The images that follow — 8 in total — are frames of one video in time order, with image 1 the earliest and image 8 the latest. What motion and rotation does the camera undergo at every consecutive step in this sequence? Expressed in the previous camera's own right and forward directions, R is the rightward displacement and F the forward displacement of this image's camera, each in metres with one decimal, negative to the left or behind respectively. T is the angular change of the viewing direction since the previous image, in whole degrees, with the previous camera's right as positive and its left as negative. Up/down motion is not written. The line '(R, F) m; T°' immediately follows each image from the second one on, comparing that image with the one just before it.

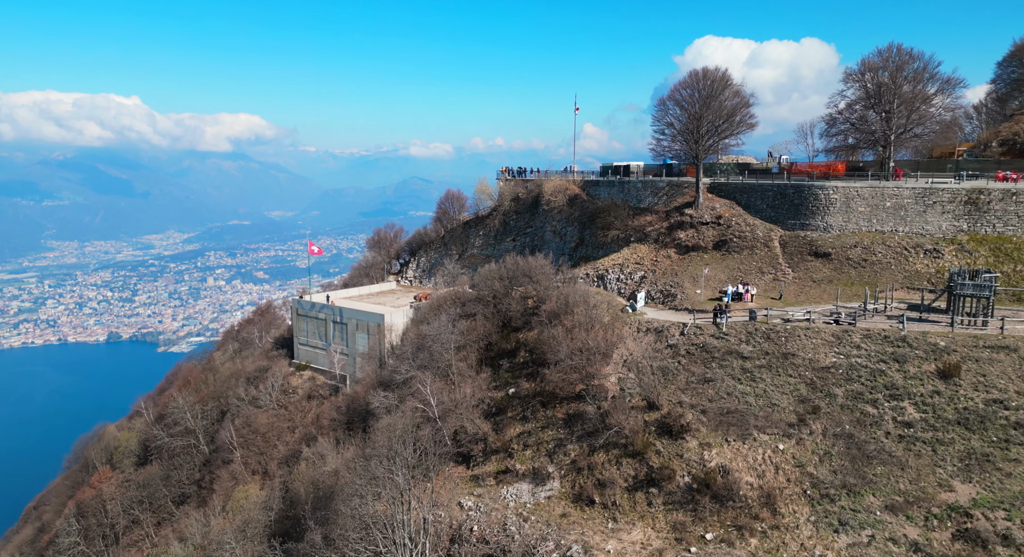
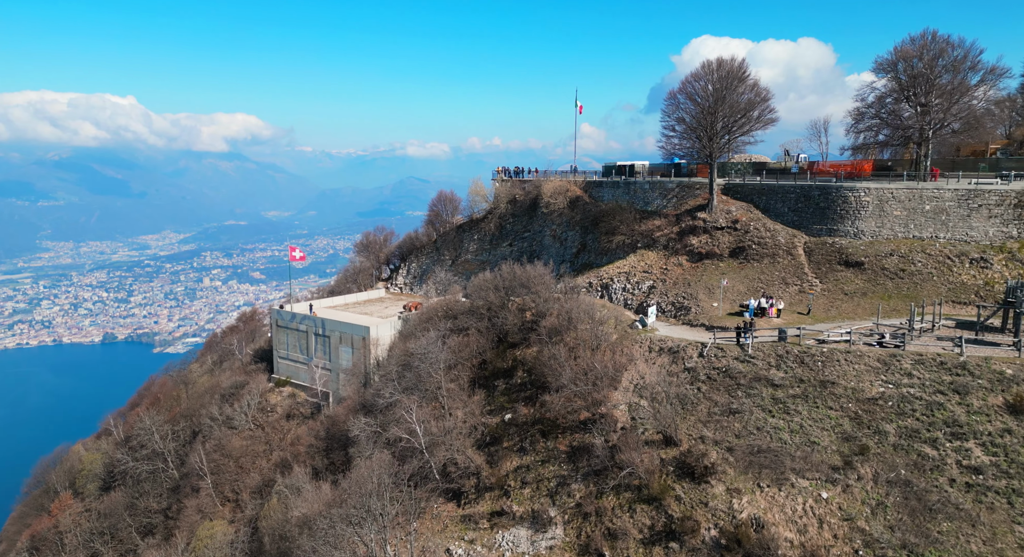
(0.0, +3.9) m; 0°
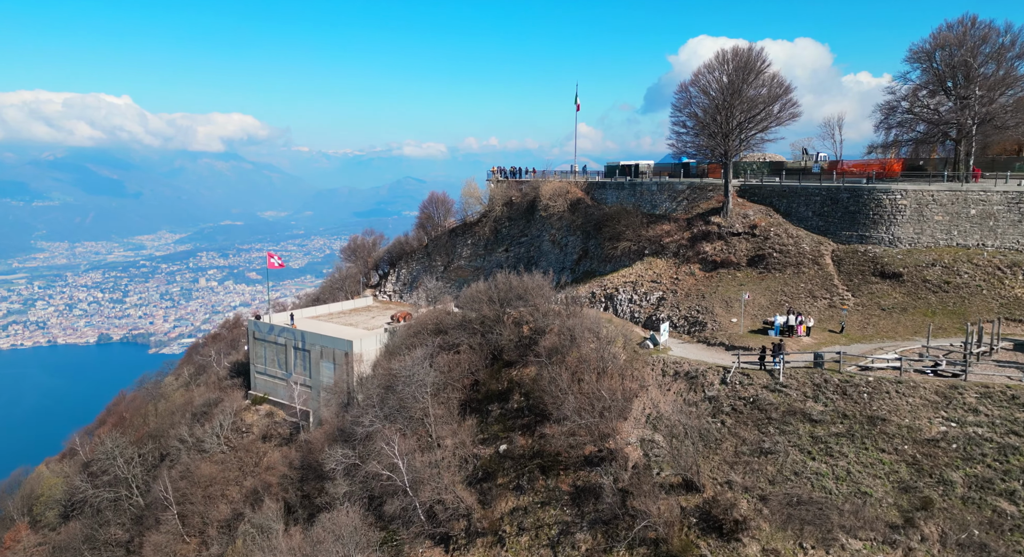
(+0.1, +3.7) m; 0°
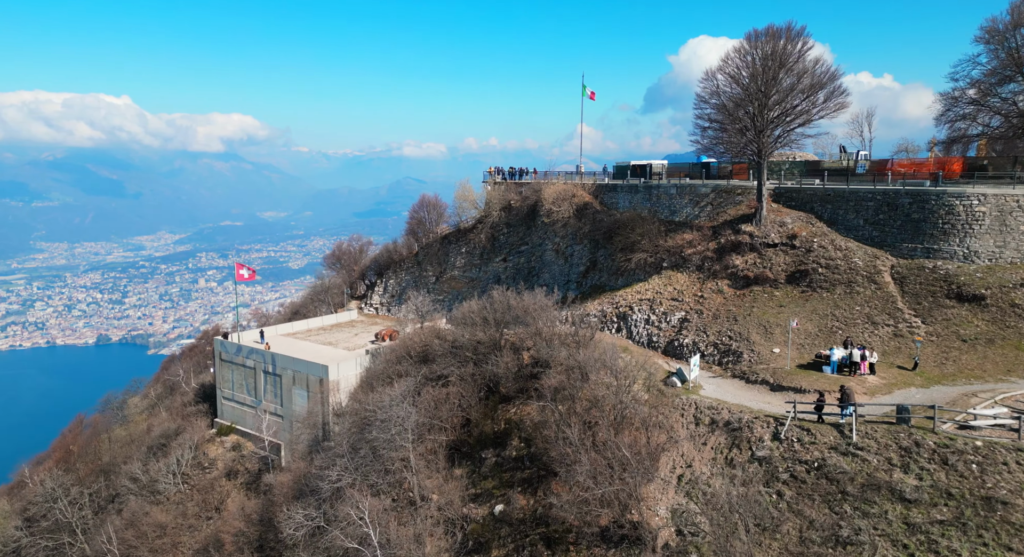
(+0.1, +5.2) m; 0°
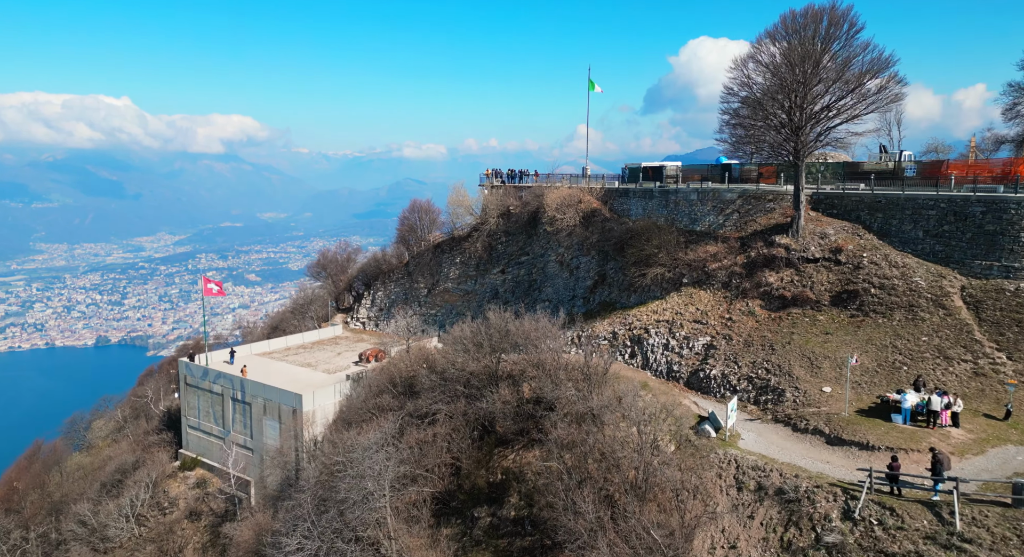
(+0.1, +4.3) m; 0°
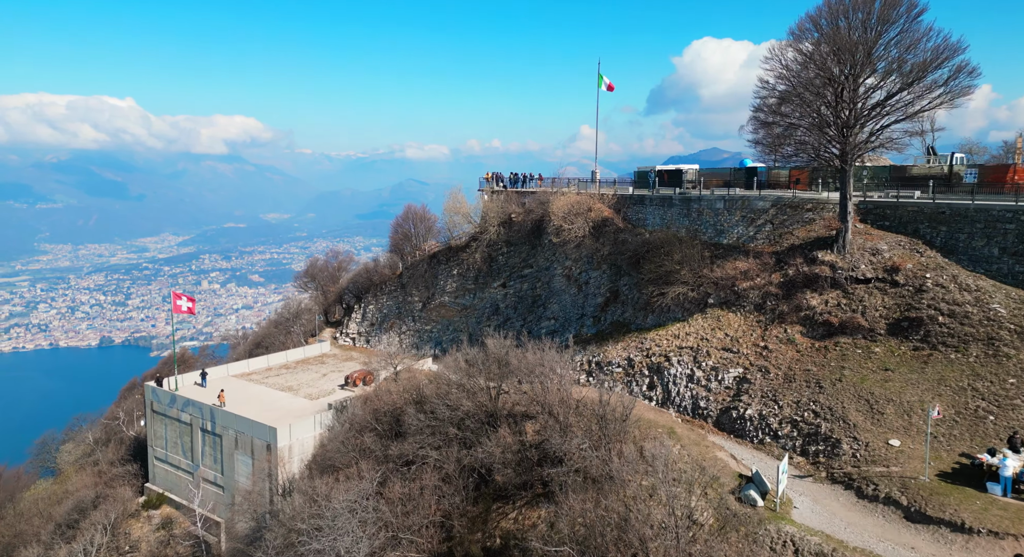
(+0.1, +3.7) m; 0°
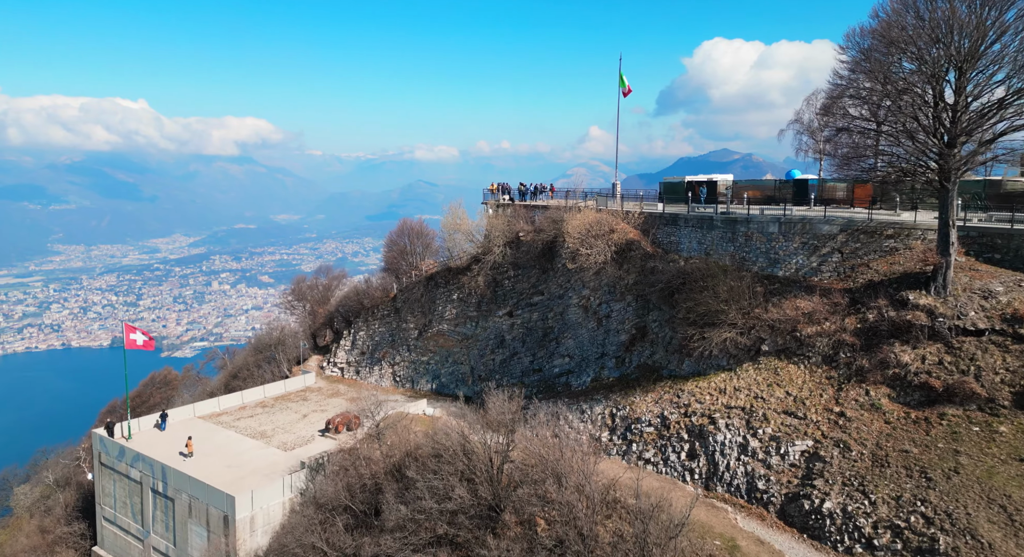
(+0.1, +5.1) m; -1°
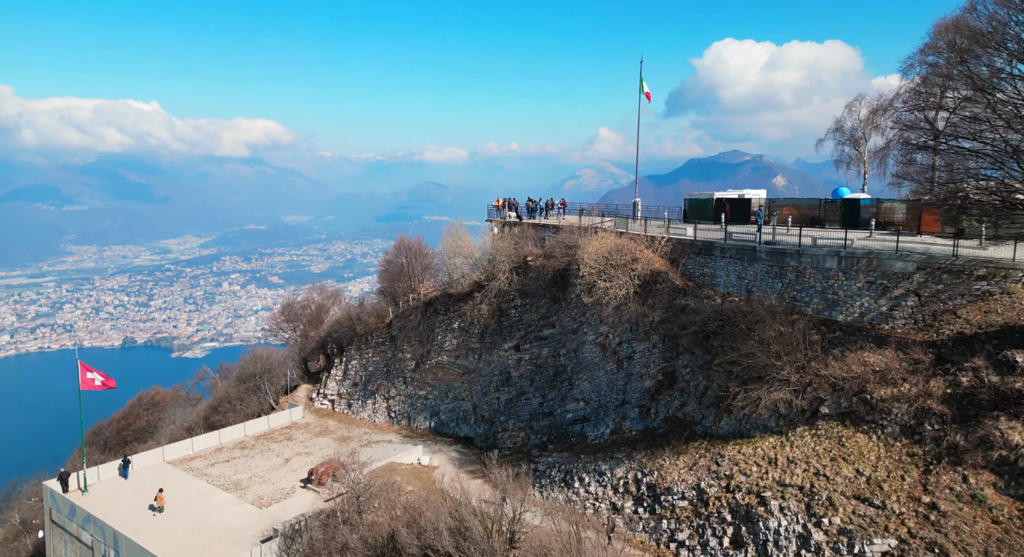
(+0.1, +3.7) m; -1°
